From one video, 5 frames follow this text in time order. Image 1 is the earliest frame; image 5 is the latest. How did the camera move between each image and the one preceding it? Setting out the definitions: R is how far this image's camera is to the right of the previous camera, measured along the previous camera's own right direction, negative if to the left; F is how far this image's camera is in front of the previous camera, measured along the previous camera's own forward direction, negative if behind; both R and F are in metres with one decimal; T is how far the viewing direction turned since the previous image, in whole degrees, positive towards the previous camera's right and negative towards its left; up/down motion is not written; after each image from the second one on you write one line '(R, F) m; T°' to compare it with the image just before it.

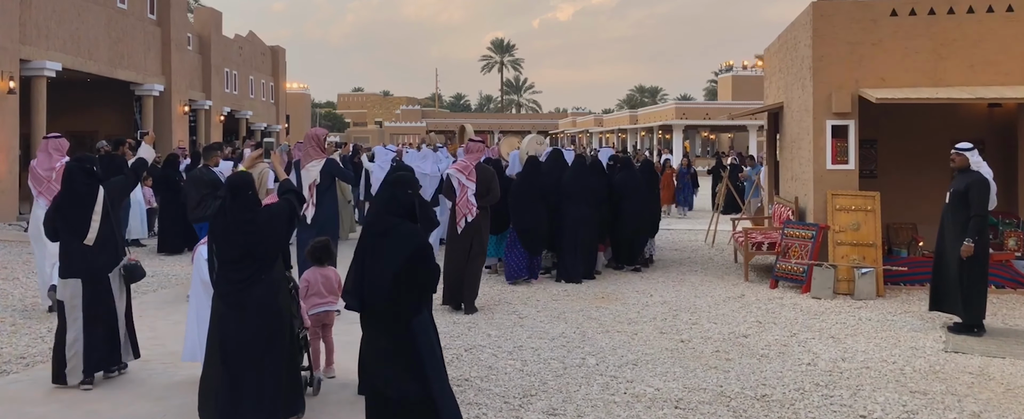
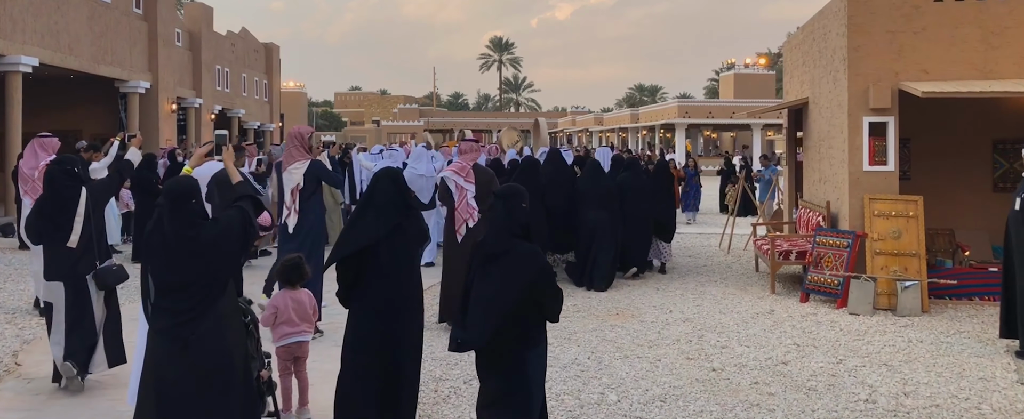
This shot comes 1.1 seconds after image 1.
(-0.1, +0.9) m; 0°
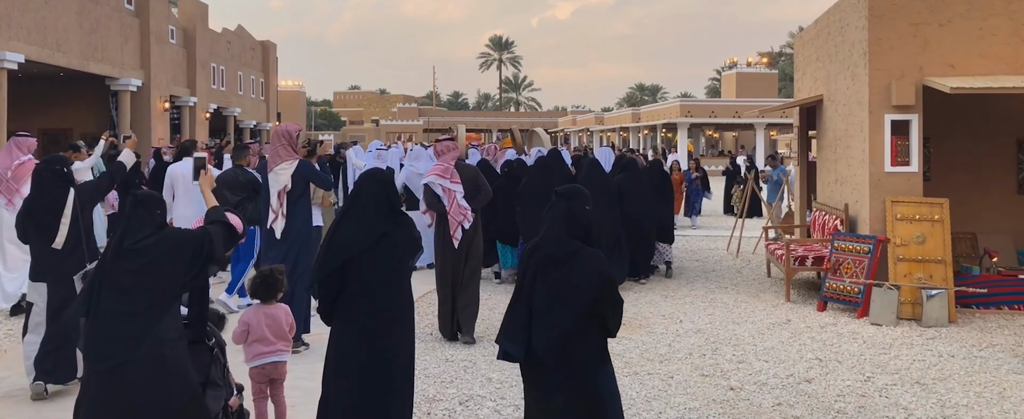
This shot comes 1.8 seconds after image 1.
(0.0, +0.5) m; 0°
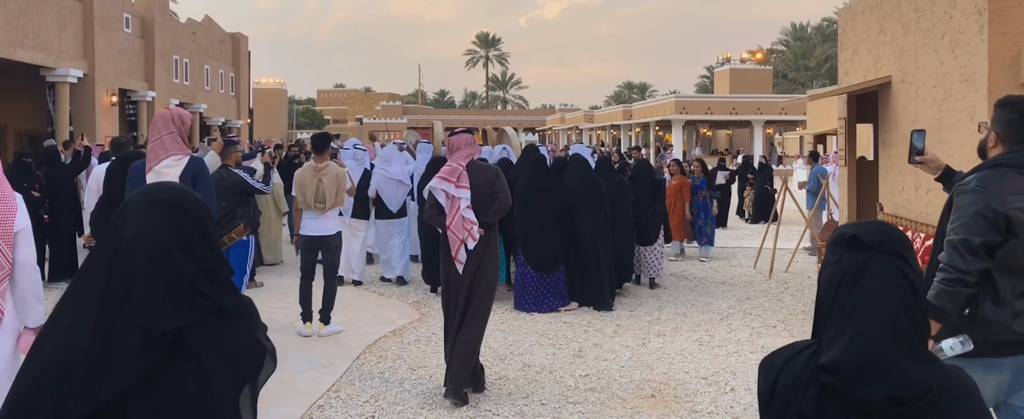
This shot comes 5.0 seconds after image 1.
(+0.1, +2.2) m; +1°
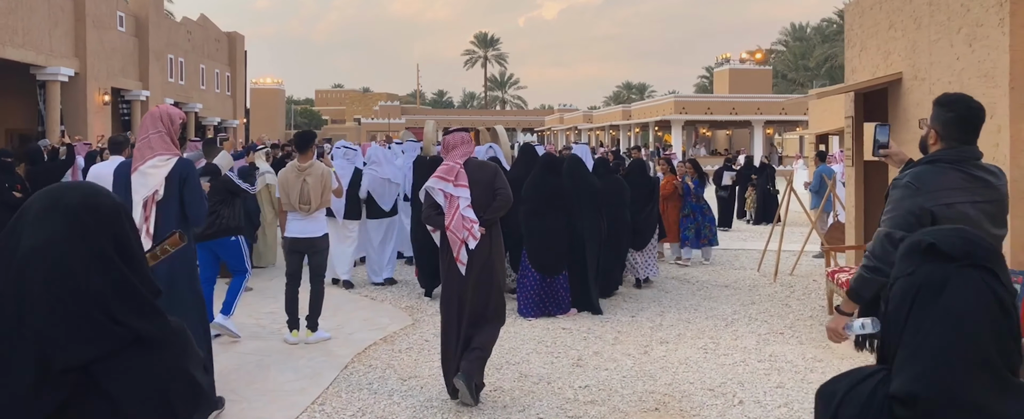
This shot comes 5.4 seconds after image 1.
(0.0, +0.3) m; 0°
